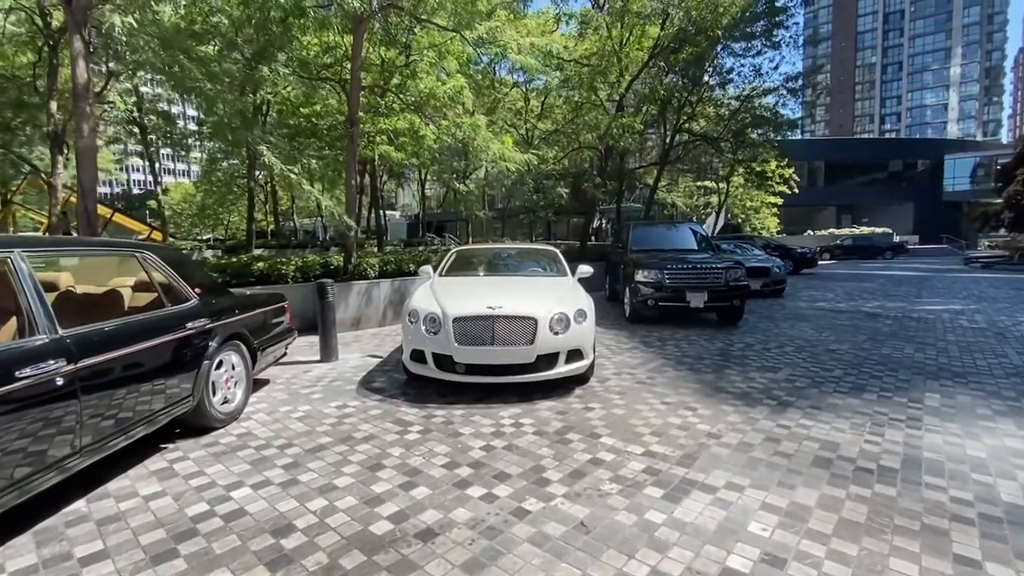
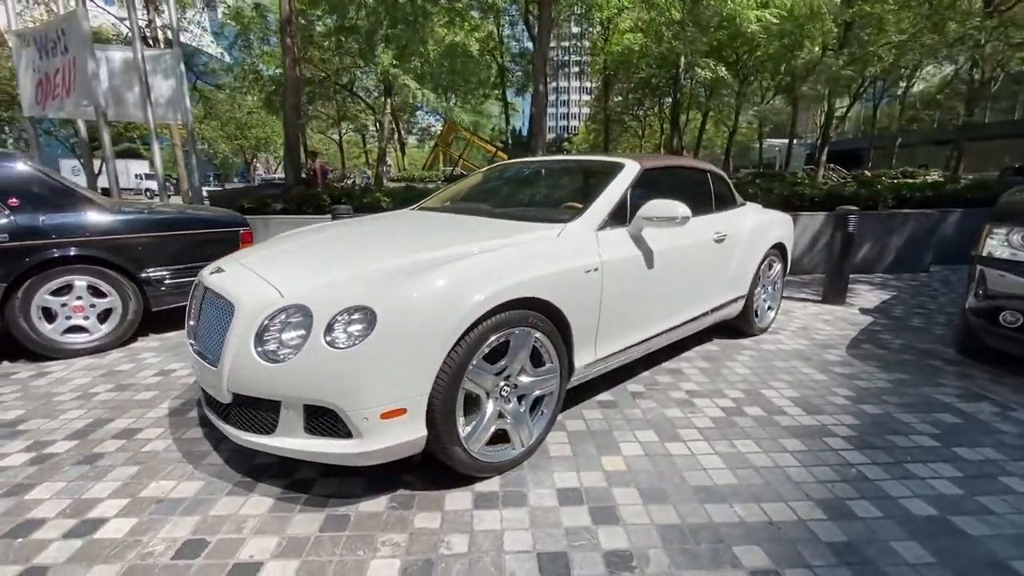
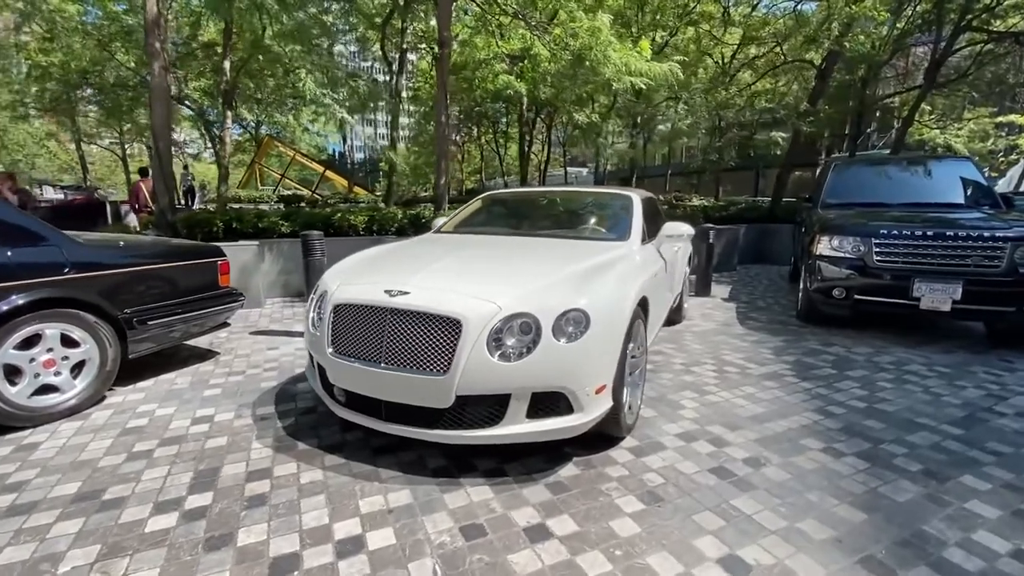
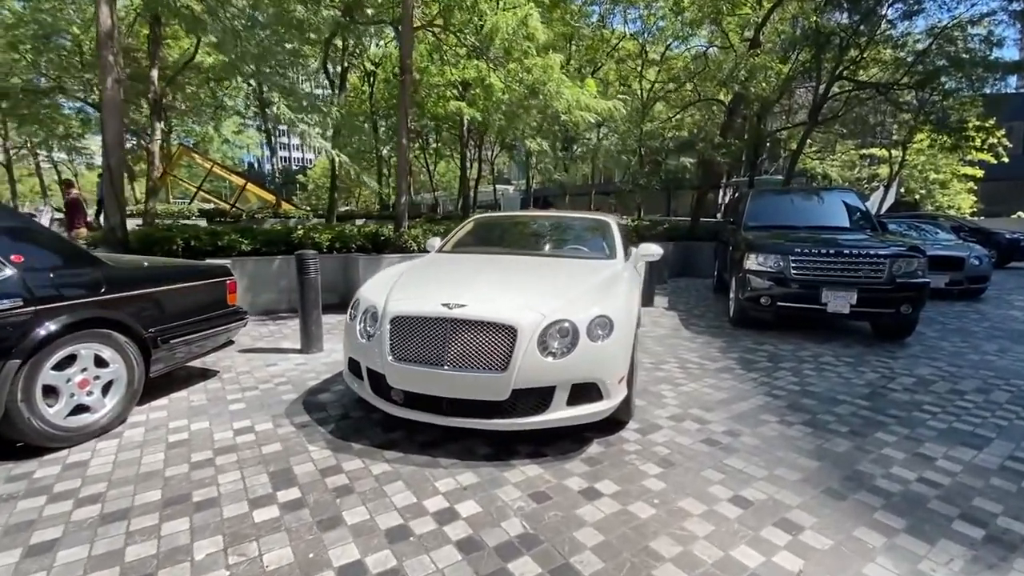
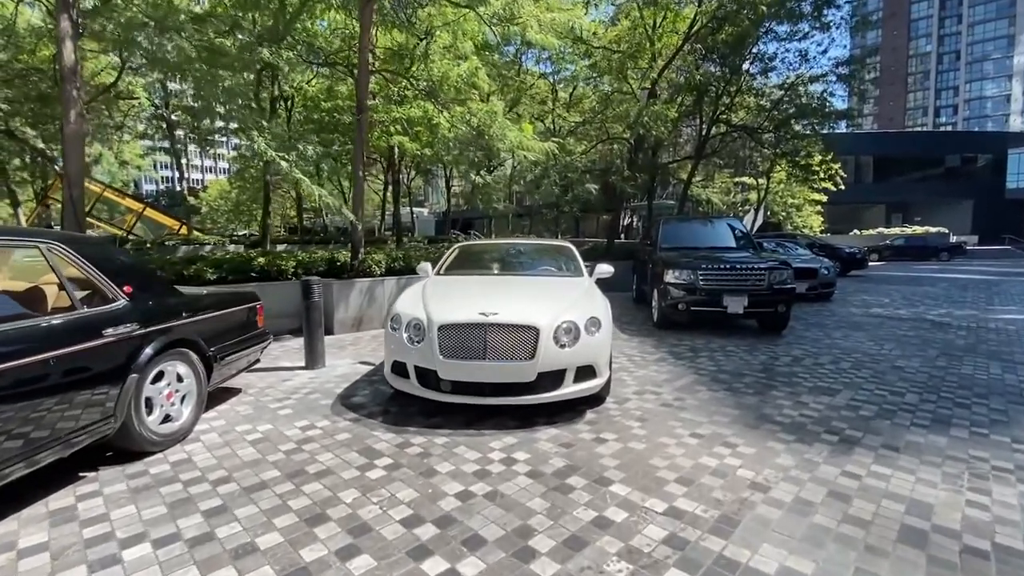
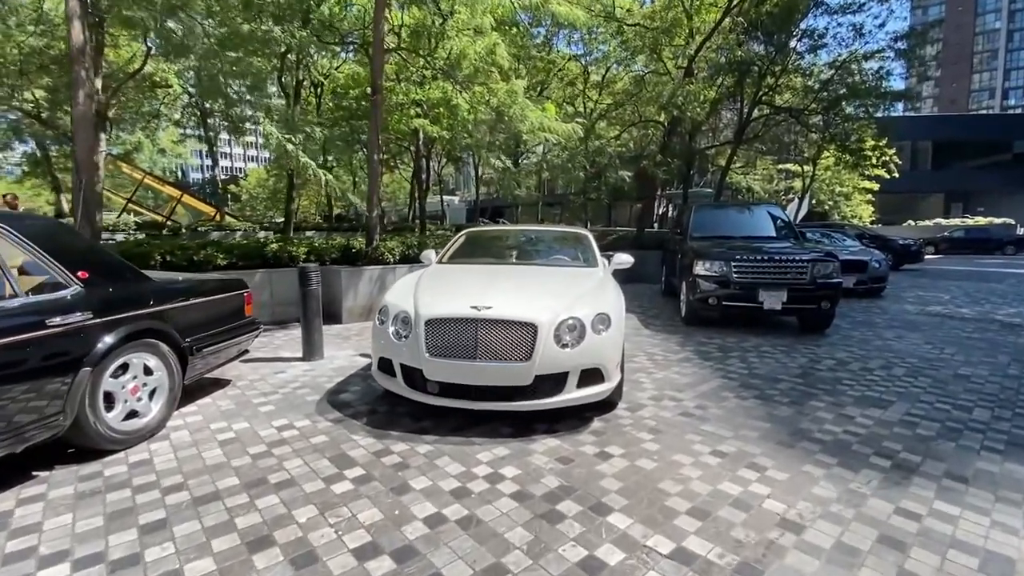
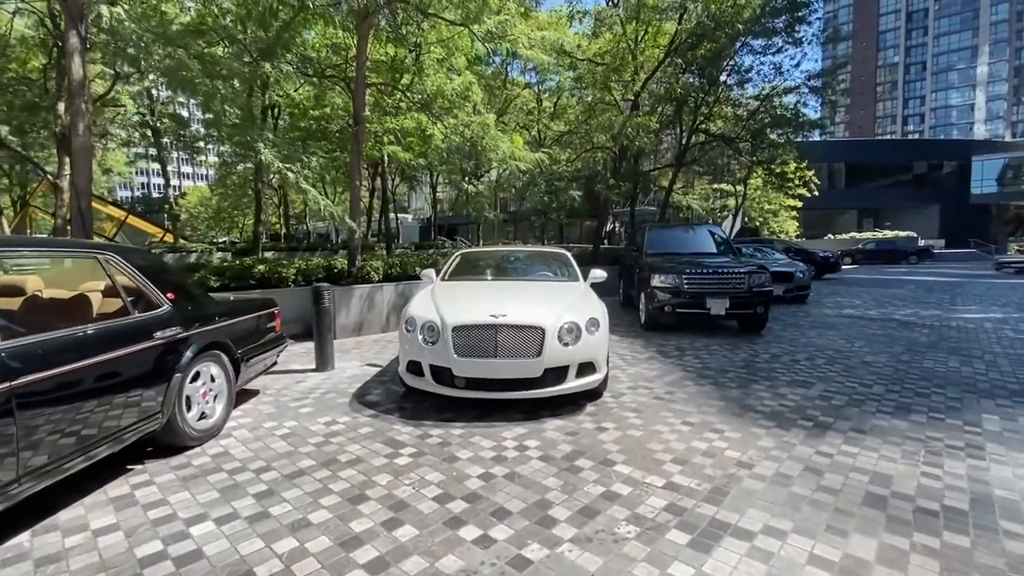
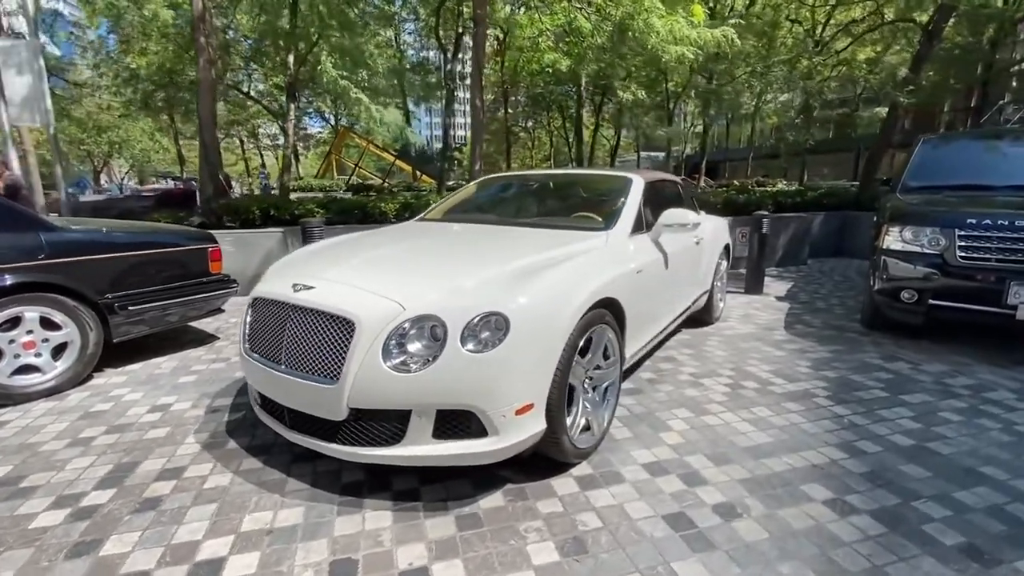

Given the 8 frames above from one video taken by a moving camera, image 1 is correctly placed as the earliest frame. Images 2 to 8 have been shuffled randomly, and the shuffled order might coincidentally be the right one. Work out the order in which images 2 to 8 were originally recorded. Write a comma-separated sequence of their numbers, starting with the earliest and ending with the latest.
7, 5, 6, 4, 3, 8, 2
